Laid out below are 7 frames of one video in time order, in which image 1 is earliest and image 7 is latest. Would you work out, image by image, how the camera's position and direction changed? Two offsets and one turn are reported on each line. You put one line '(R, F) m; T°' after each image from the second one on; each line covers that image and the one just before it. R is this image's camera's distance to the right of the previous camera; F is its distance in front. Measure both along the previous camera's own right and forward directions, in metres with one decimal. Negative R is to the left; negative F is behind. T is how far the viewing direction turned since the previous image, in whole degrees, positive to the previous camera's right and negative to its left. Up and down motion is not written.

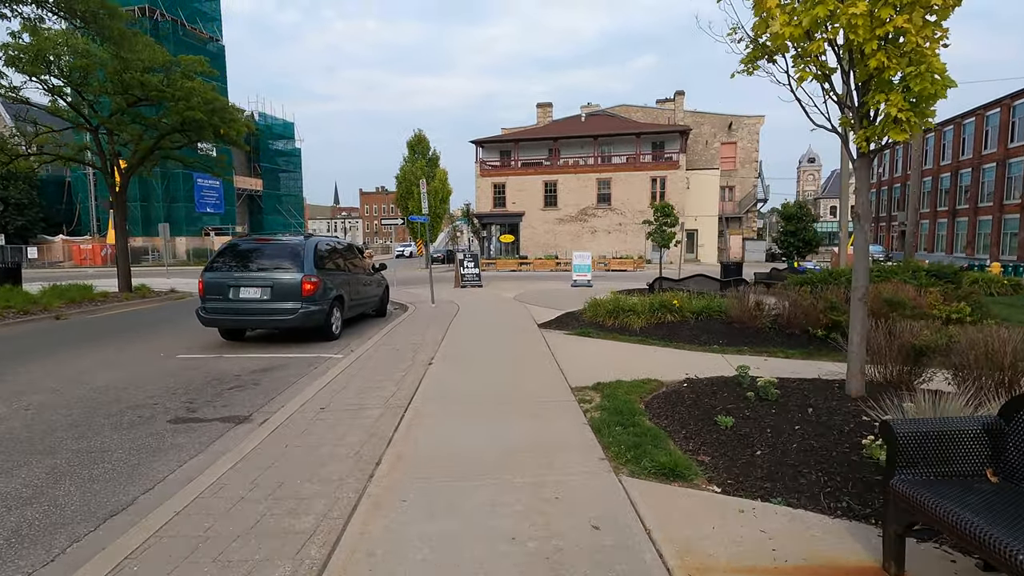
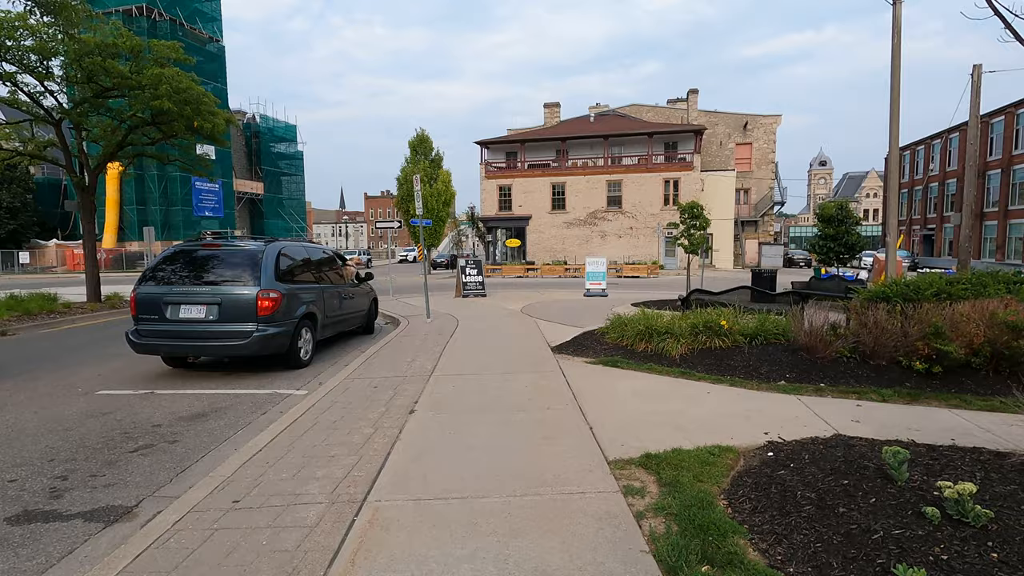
(0.0, +1.8) m; -1°
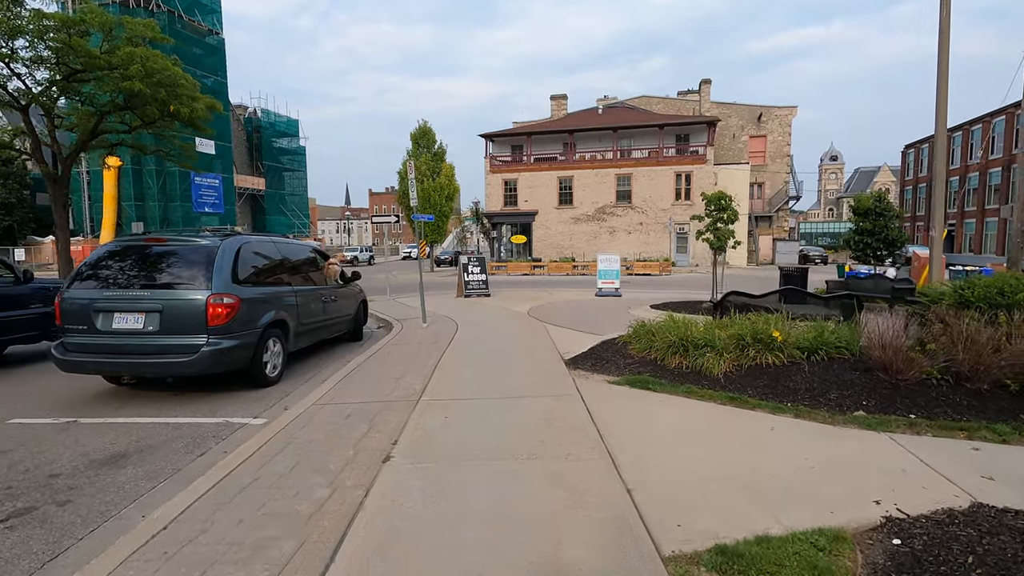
(0.0, +1.3) m; -1°
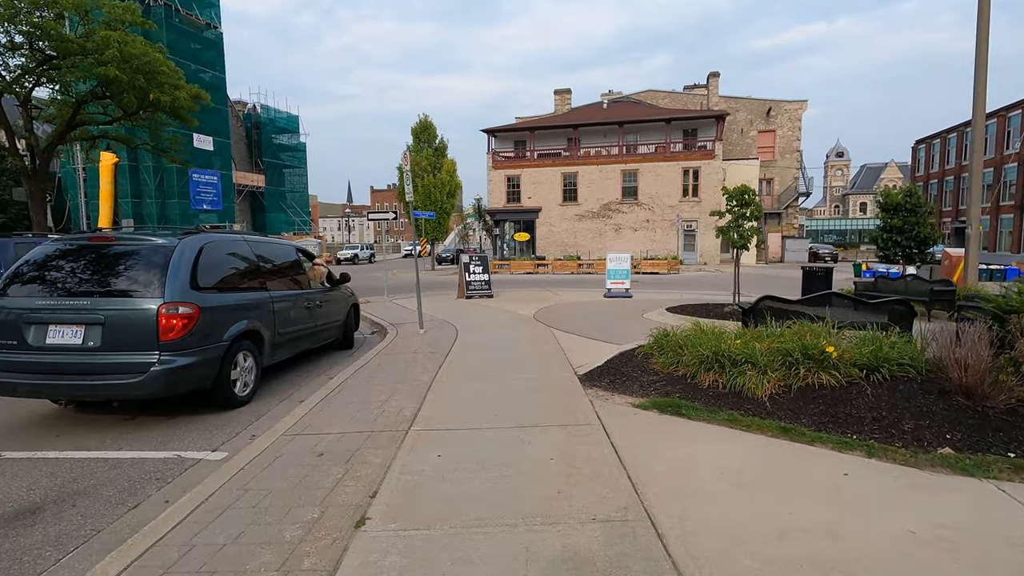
(0.0, +0.9) m; 0°
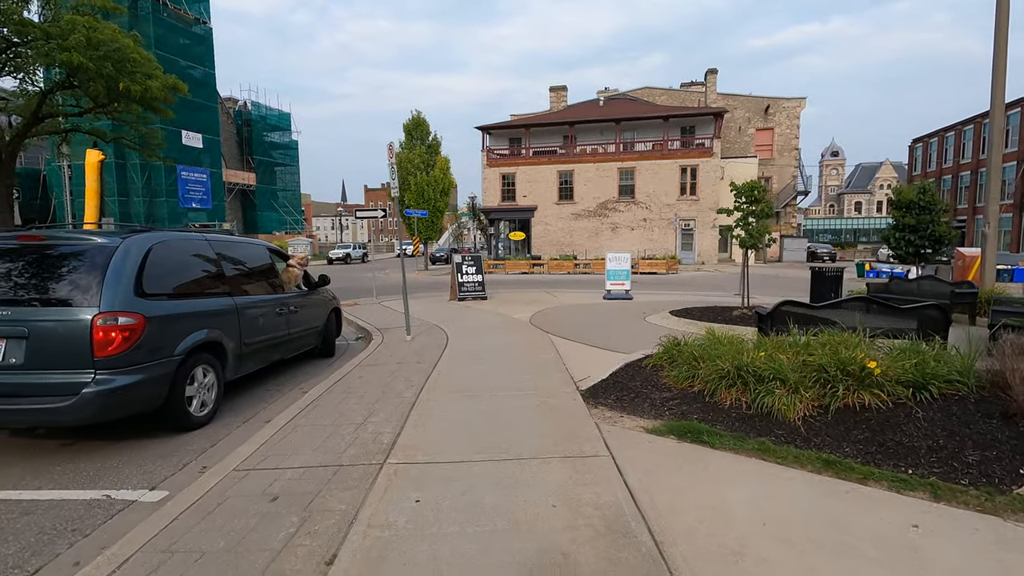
(0.0, +0.7) m; +1°
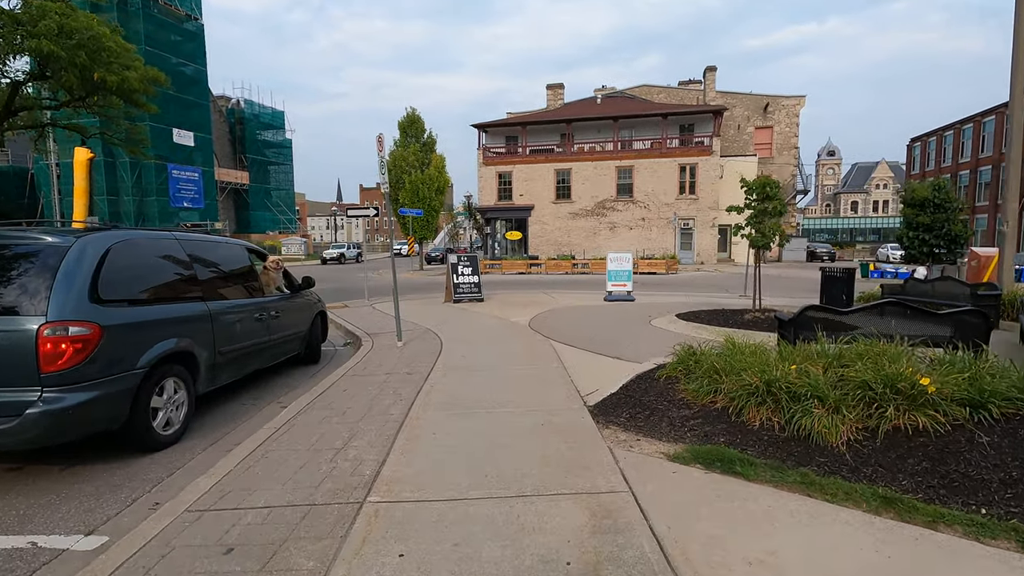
(0.0, +0.6) m; 0°
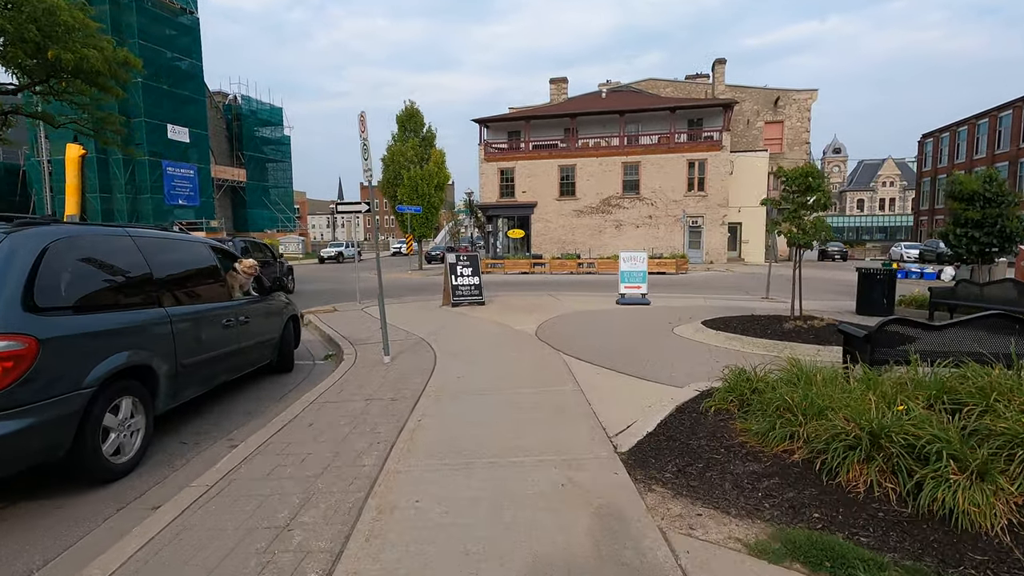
(-0.1, +1.2) m; 0°
